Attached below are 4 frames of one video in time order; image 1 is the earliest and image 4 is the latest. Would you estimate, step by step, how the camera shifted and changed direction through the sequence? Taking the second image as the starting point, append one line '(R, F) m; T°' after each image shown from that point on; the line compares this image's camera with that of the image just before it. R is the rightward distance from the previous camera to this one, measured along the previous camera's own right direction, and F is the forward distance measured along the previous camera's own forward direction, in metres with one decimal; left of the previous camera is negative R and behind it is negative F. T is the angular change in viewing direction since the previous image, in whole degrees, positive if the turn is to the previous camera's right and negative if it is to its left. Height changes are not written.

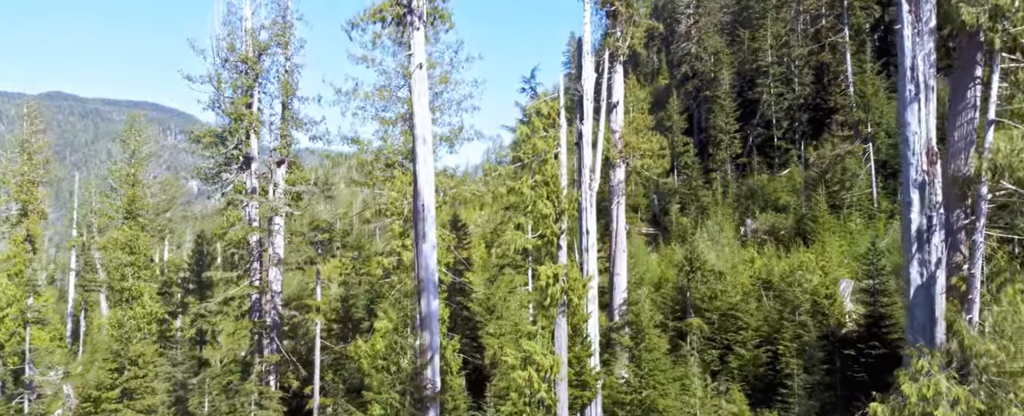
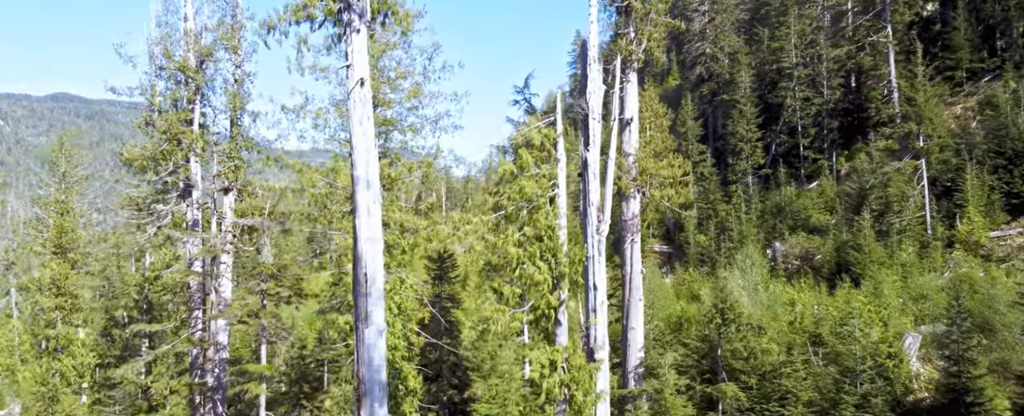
(+0.4, +4.6) m; 0°
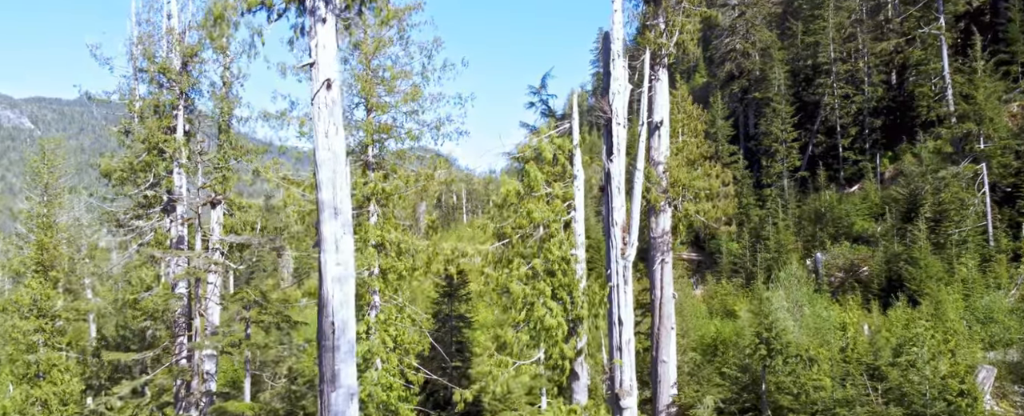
(+0.2, +2.4) m; -2°
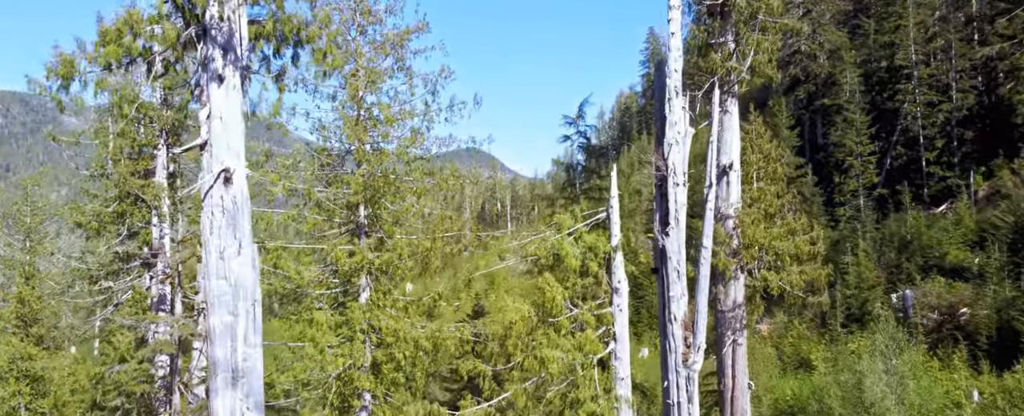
(+0.4, +3.6) m; -3°
